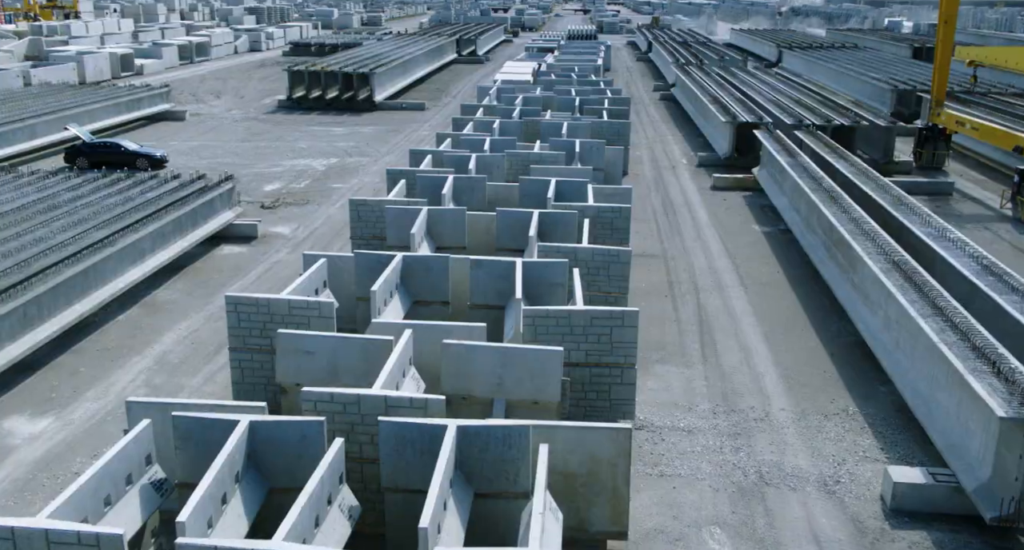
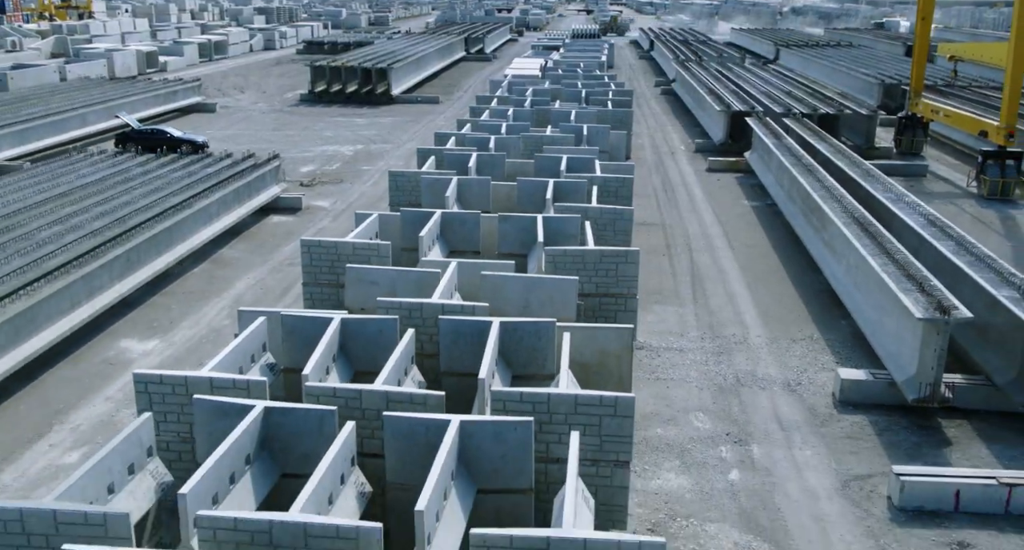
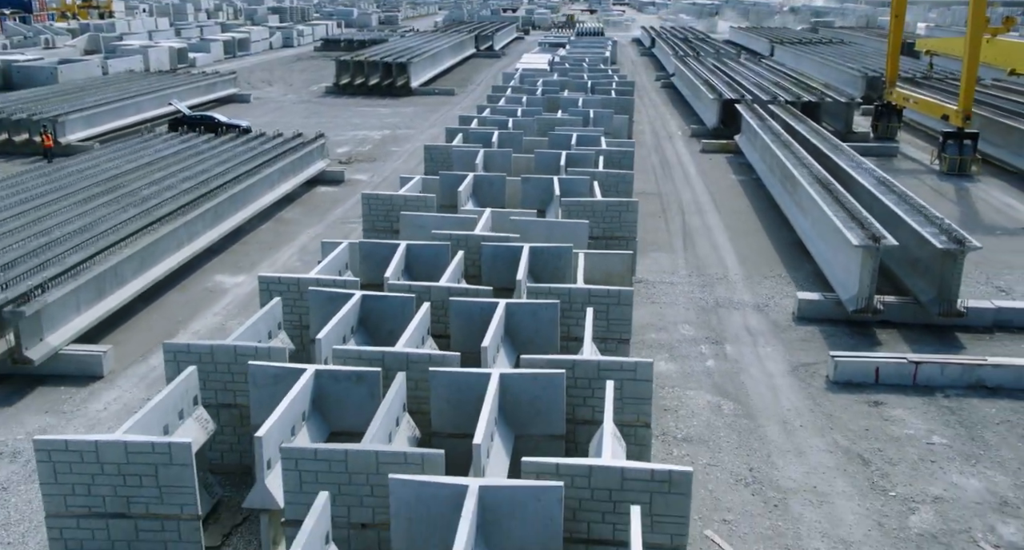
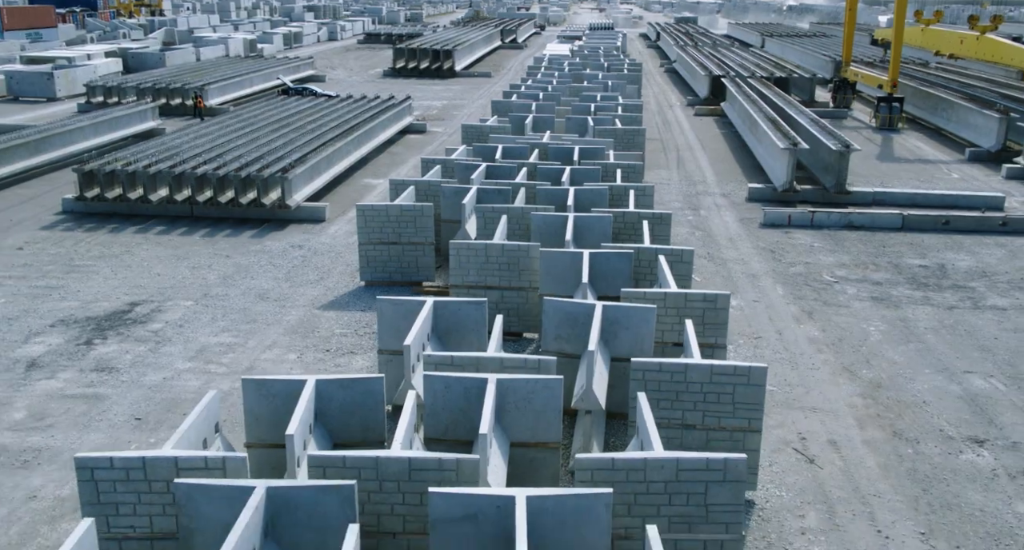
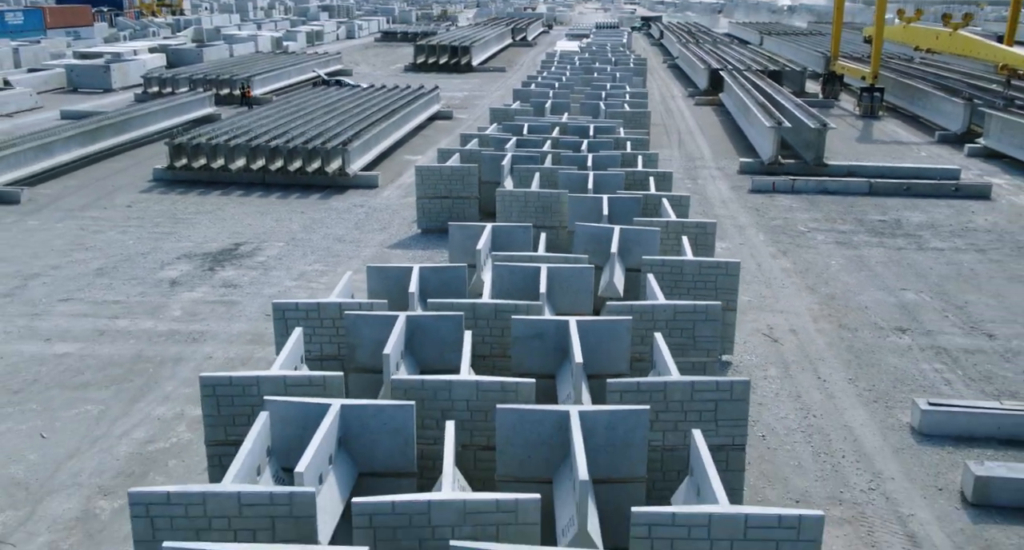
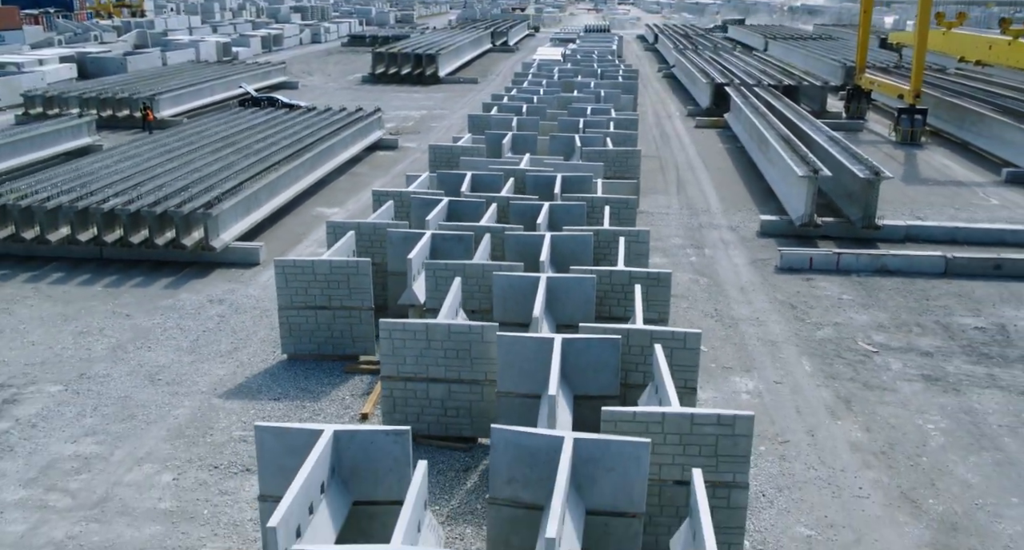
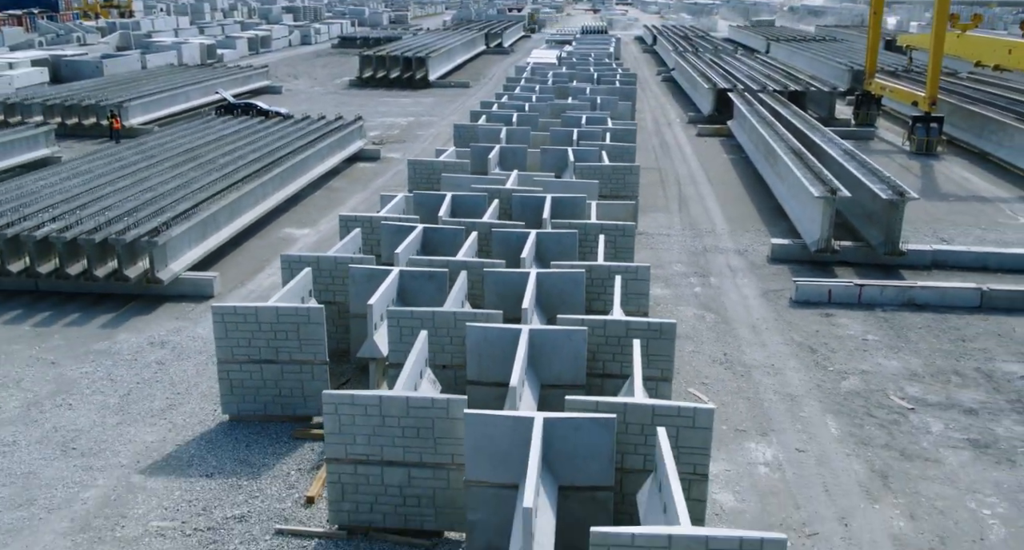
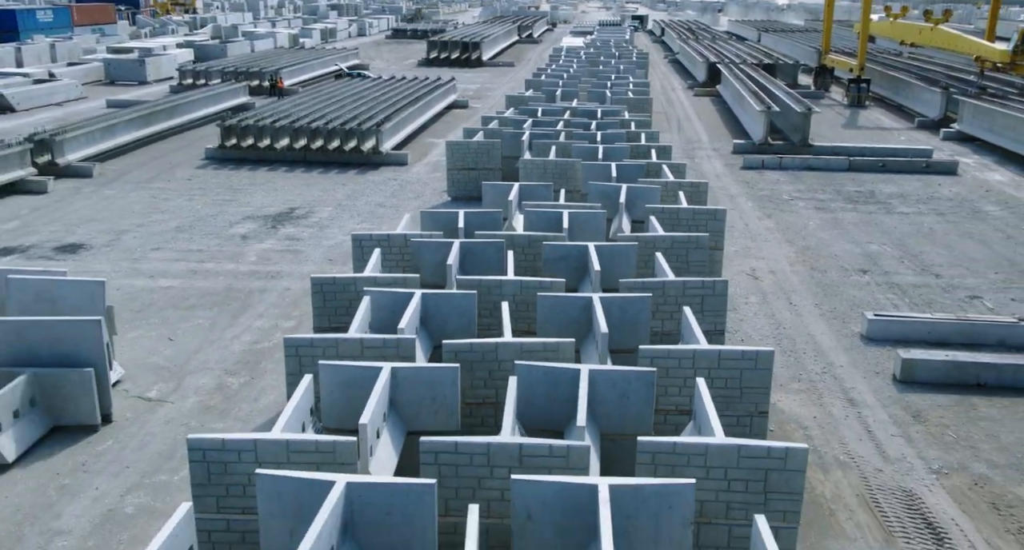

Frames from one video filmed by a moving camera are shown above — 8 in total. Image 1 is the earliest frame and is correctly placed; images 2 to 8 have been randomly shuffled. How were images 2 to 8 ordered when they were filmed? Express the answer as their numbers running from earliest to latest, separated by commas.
2, 3, 7, 6, 4, 5, 8
